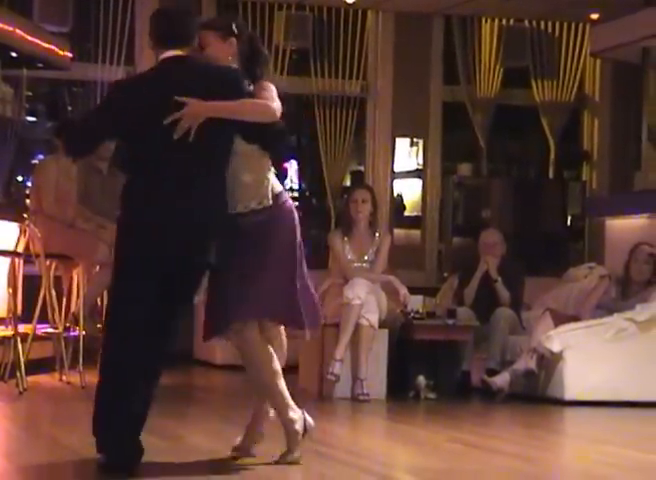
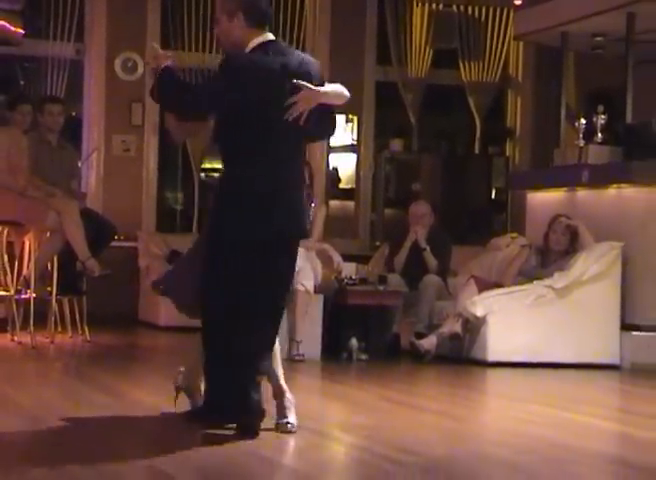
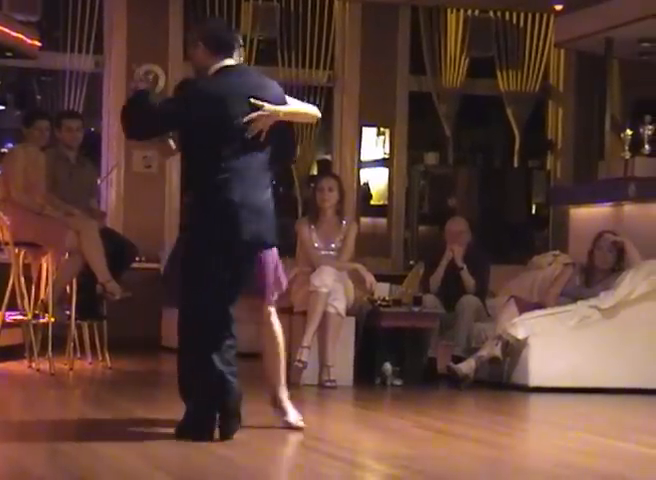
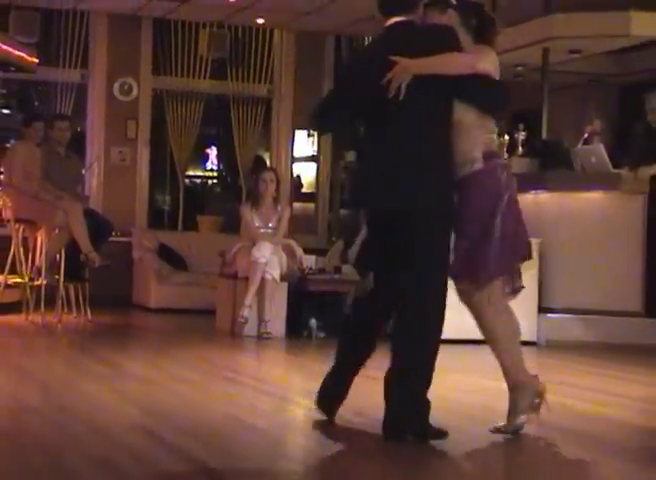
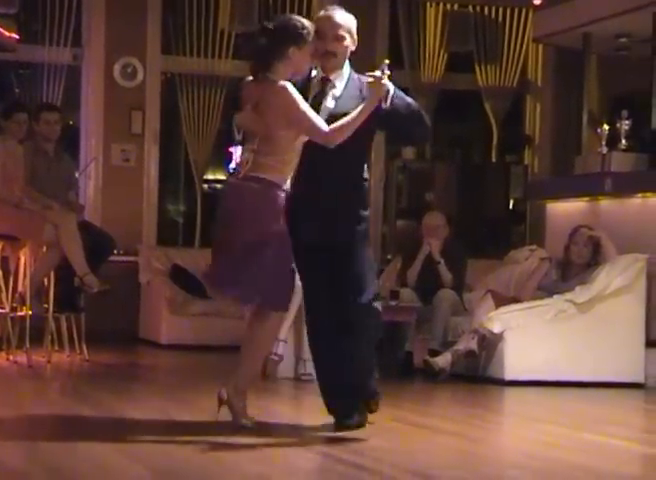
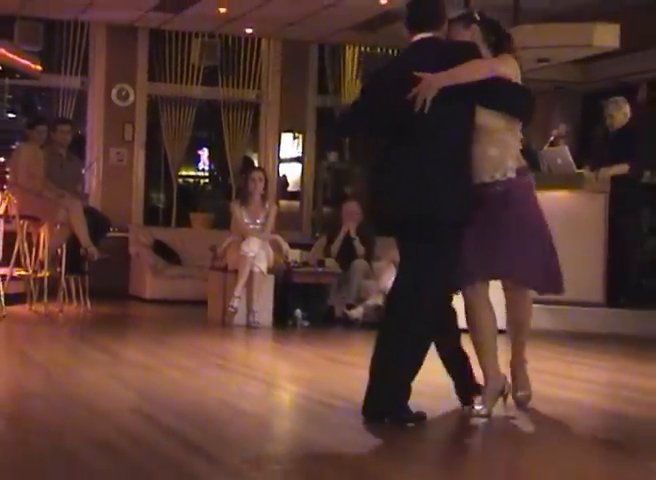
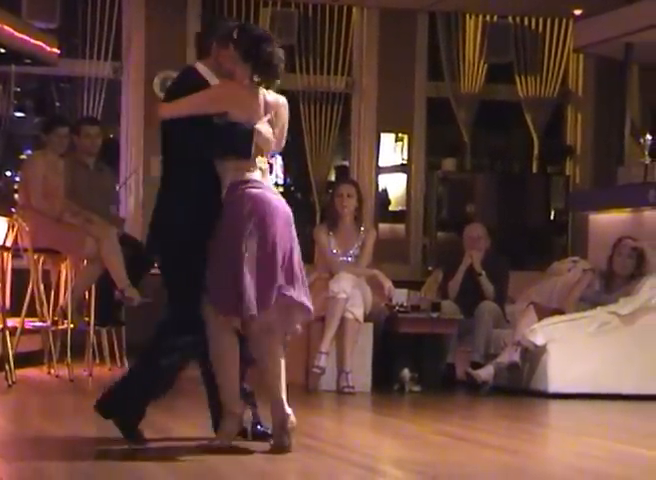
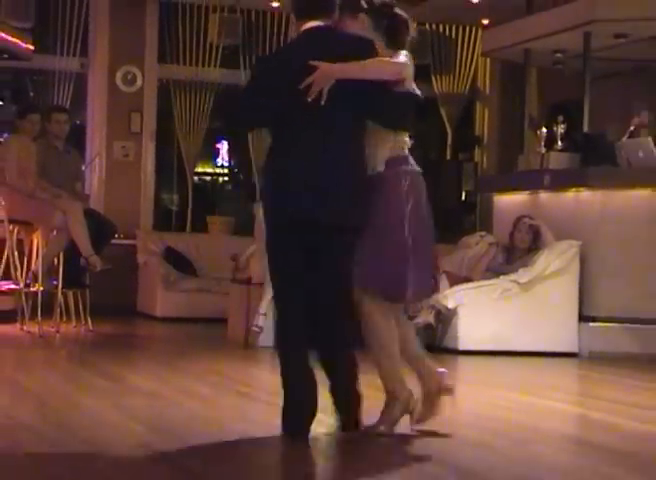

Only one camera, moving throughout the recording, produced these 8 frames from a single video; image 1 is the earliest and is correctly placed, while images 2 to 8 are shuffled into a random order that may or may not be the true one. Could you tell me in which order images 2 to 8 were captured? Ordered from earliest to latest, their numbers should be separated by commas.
7, 3, 5, 2, 8, 4, 6
